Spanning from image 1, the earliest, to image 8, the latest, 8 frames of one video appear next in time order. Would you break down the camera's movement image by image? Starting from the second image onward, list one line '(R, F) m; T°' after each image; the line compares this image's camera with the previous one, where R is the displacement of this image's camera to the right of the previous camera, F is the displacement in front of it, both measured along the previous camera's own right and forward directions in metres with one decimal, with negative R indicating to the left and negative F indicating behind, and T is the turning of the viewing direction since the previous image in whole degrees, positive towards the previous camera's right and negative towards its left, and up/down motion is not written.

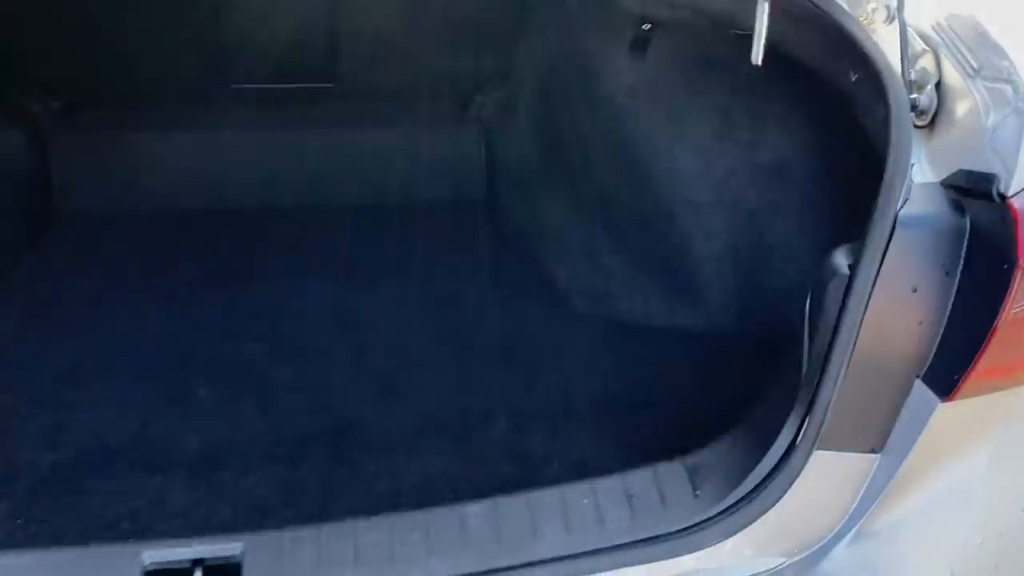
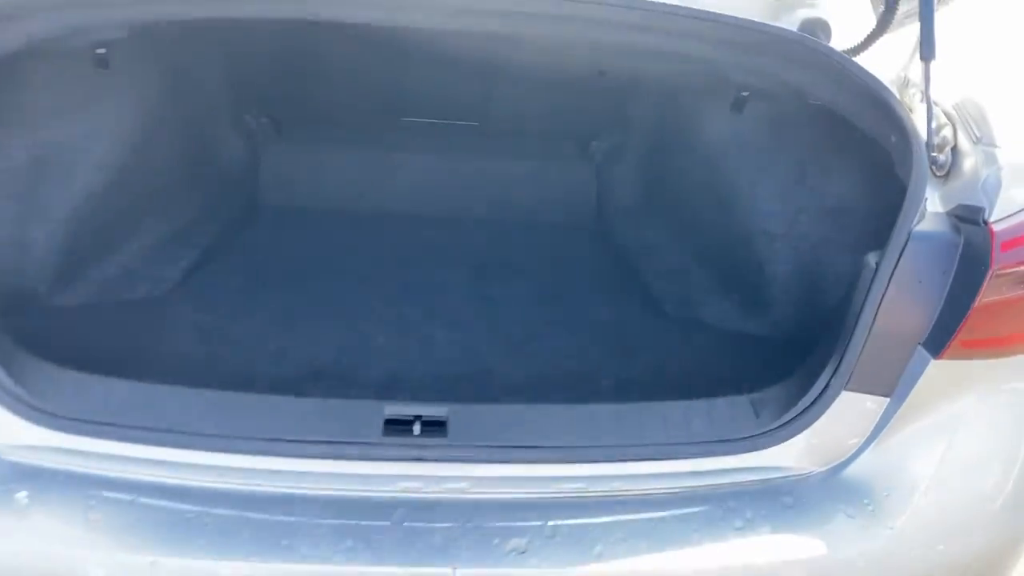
(0.0, -0.4) m; -6°
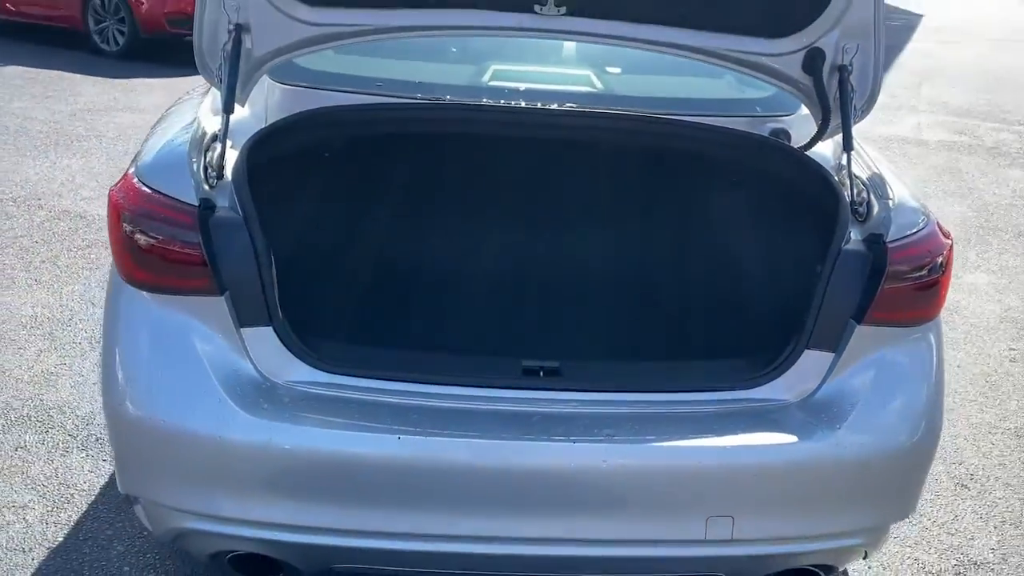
(-0.2, -0.7) m; -1°
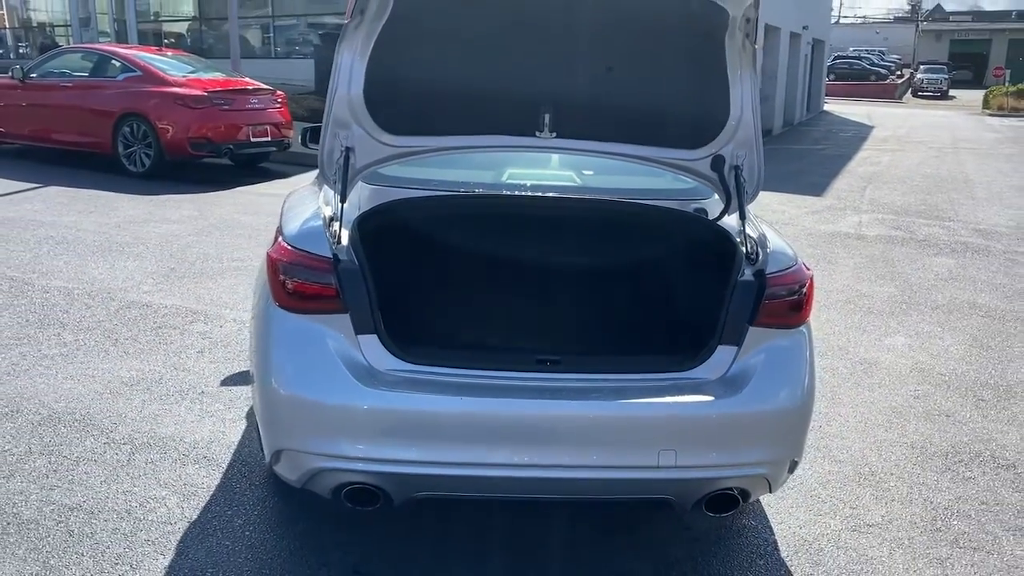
(-0.1, -1.1) m; +1°
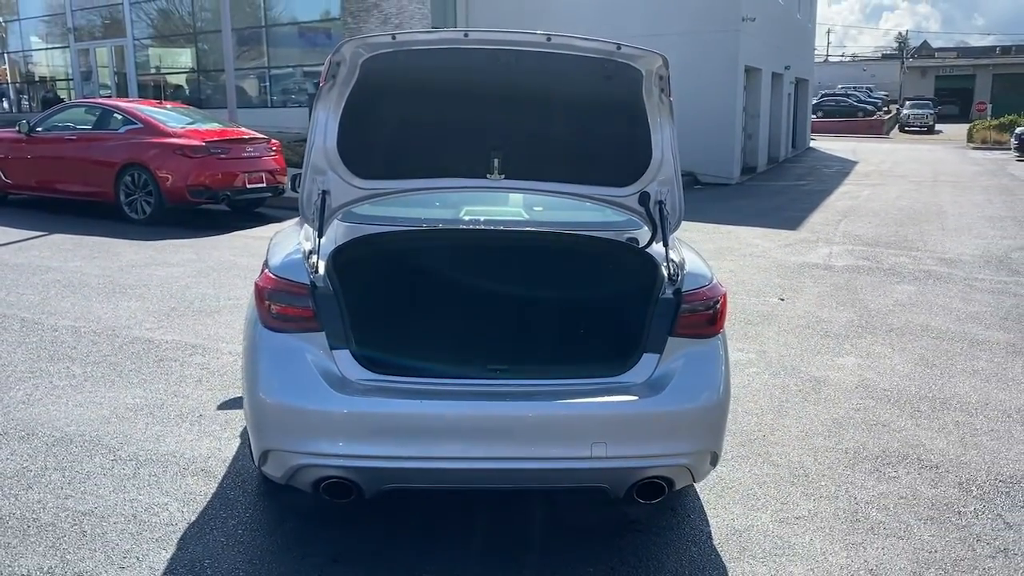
(+0.2, -0.5) m; 0°
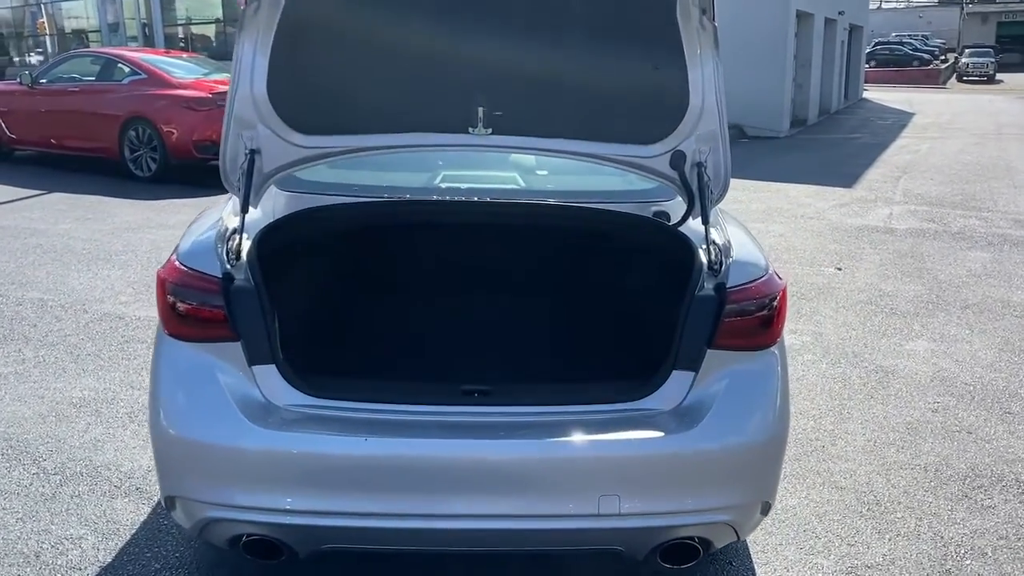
(+0.2, +0.9) m; -3°
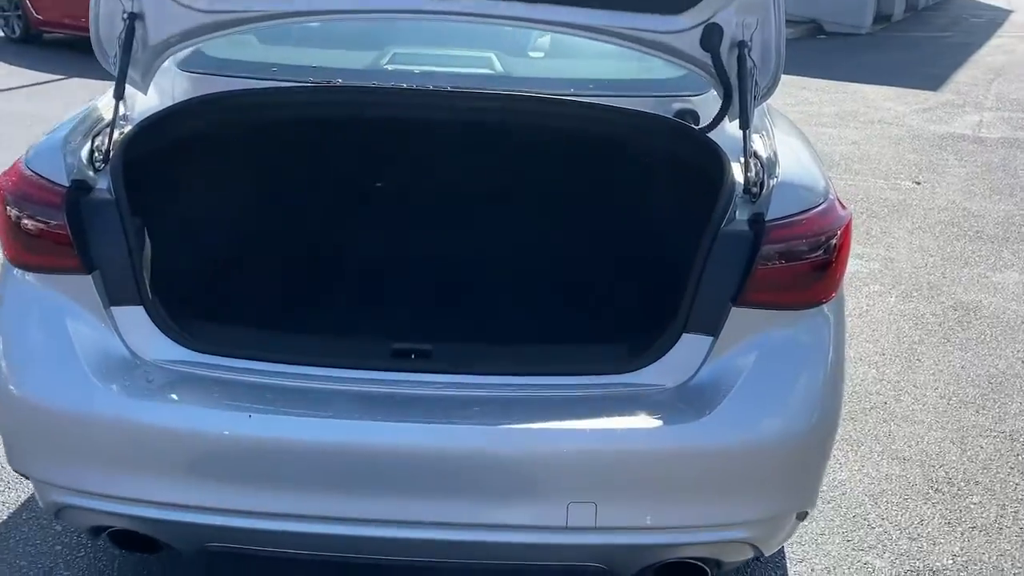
(+0.2, +0.7) m; -4°
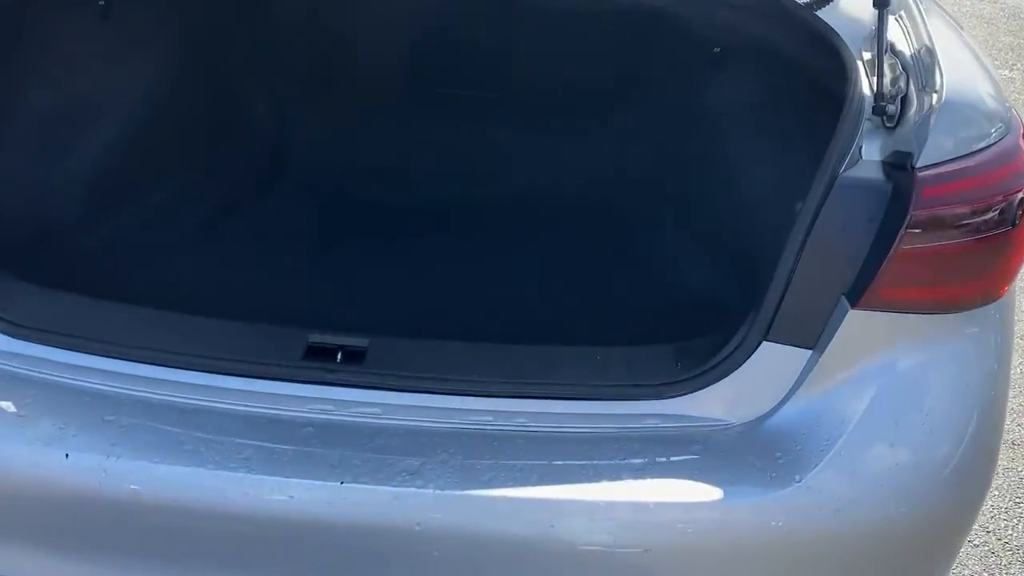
(+0.1, +0.7) m; -2°
